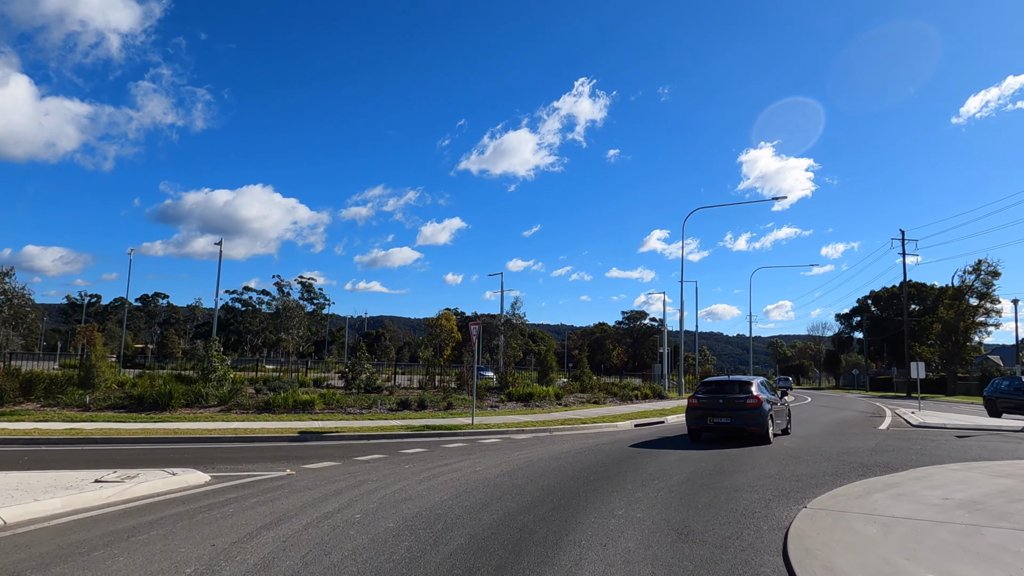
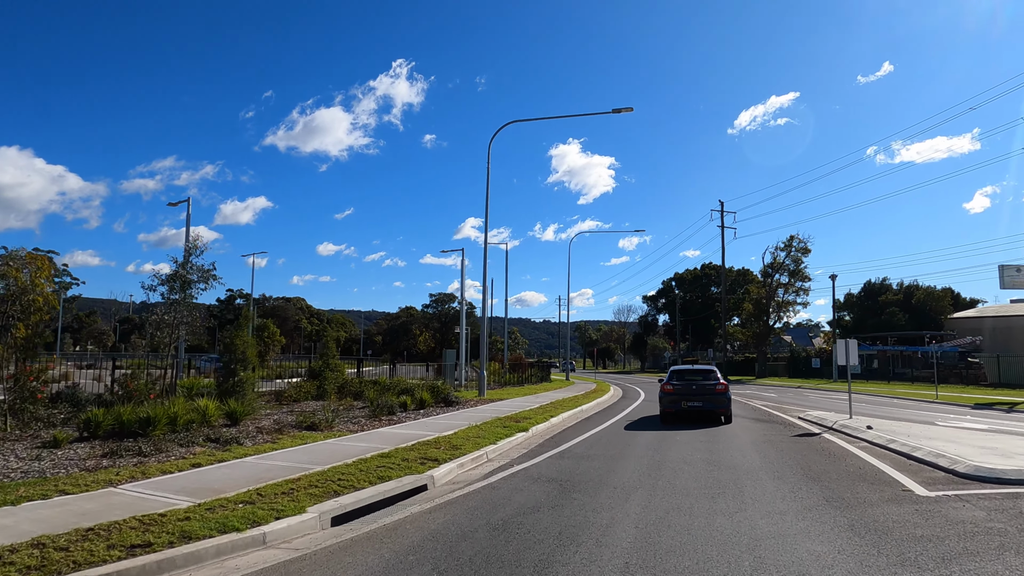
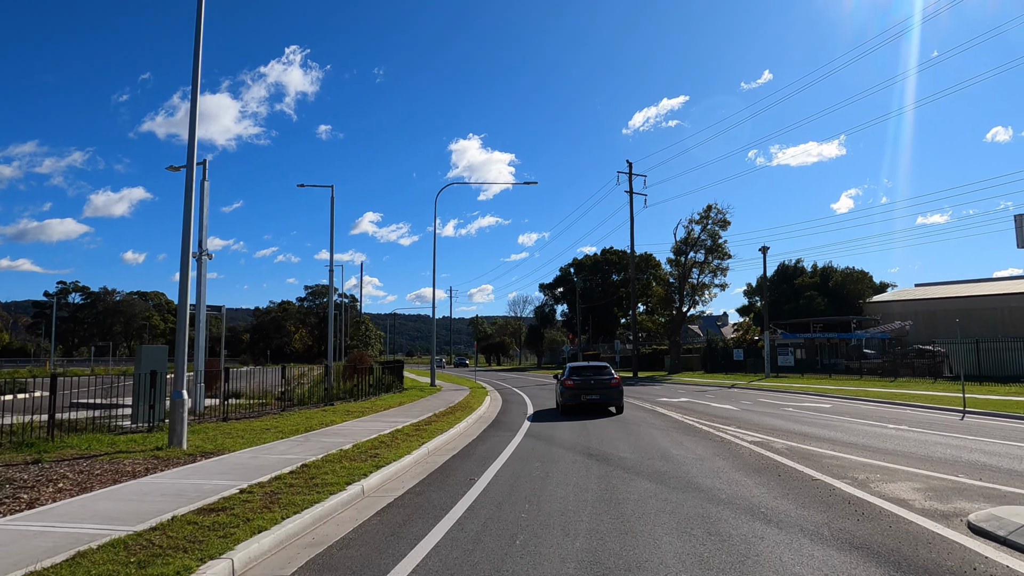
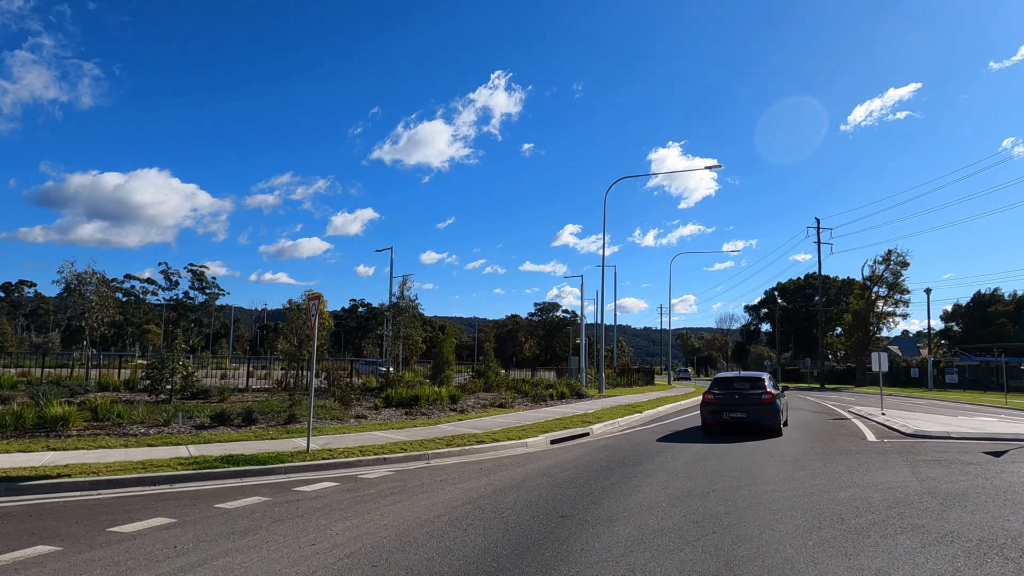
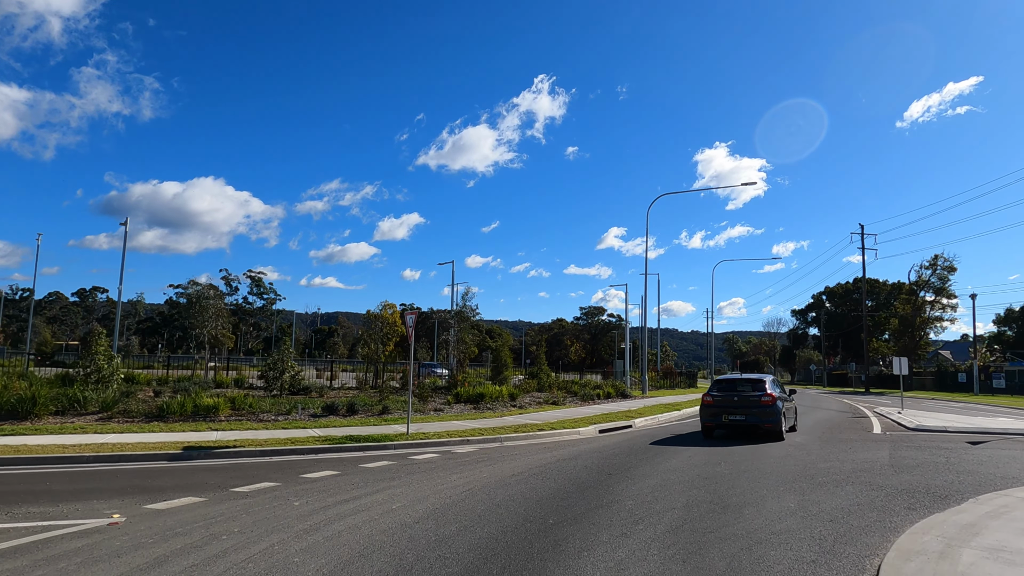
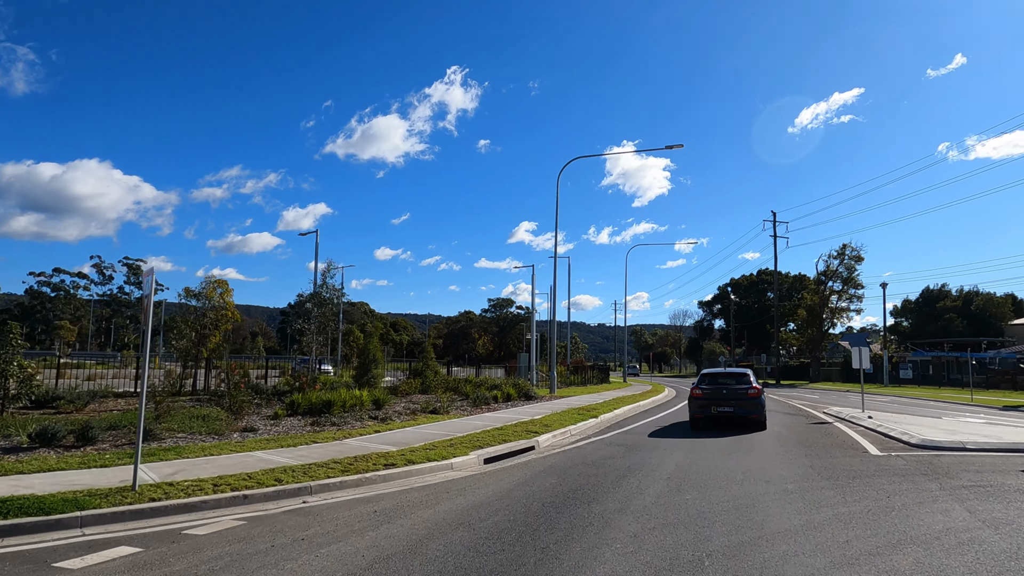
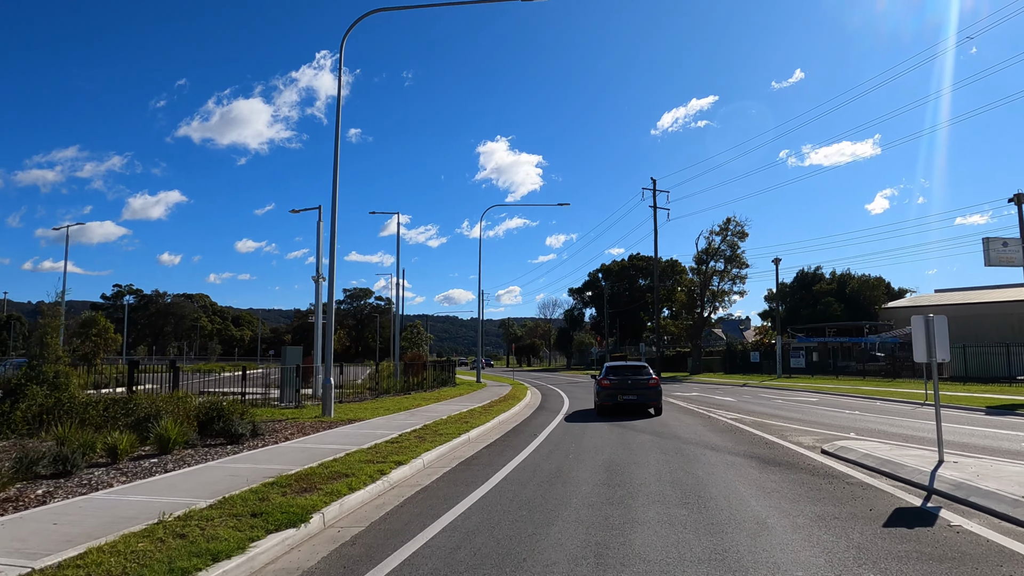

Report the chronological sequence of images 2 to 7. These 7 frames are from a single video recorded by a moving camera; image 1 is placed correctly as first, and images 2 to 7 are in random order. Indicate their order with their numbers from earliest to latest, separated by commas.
5, 4, 6, 2, 7, 3
